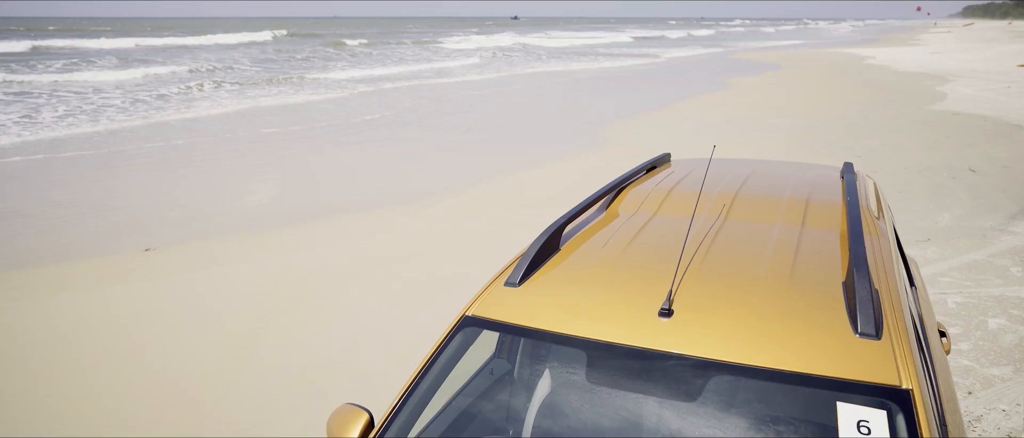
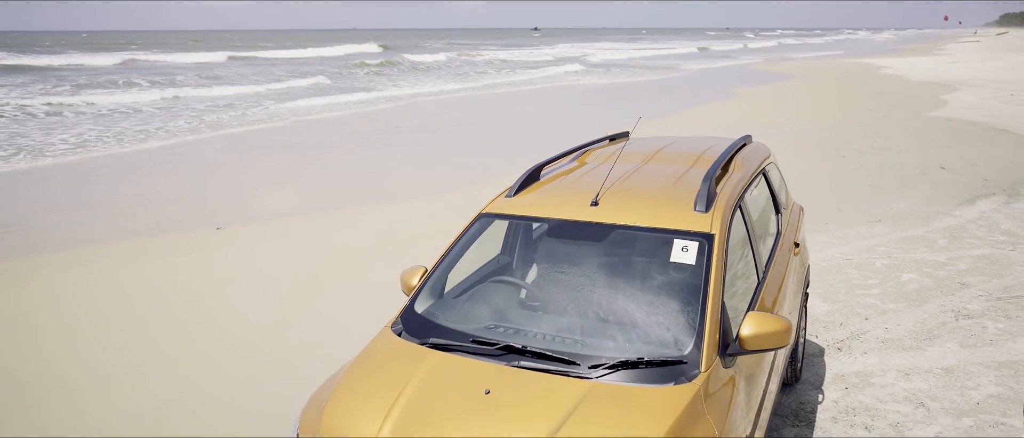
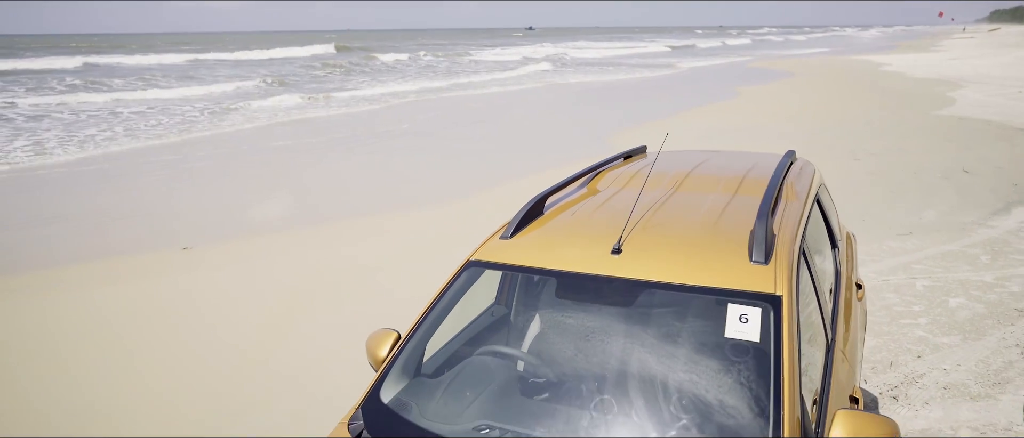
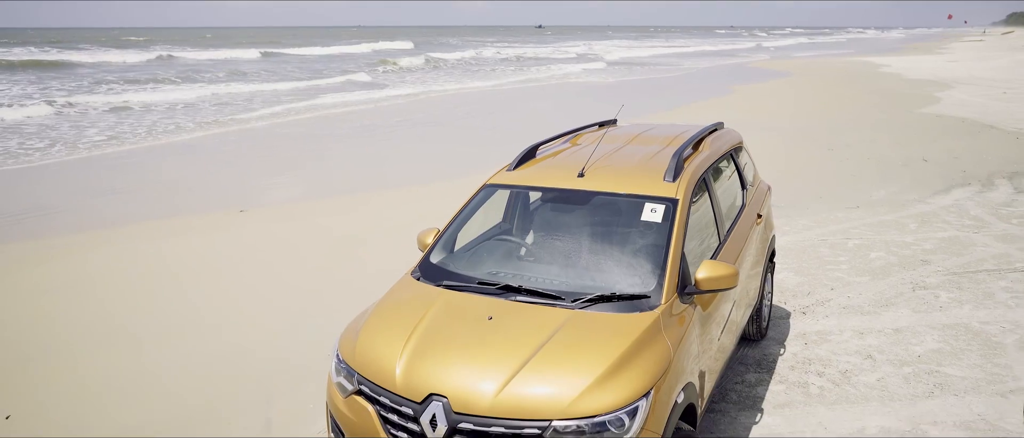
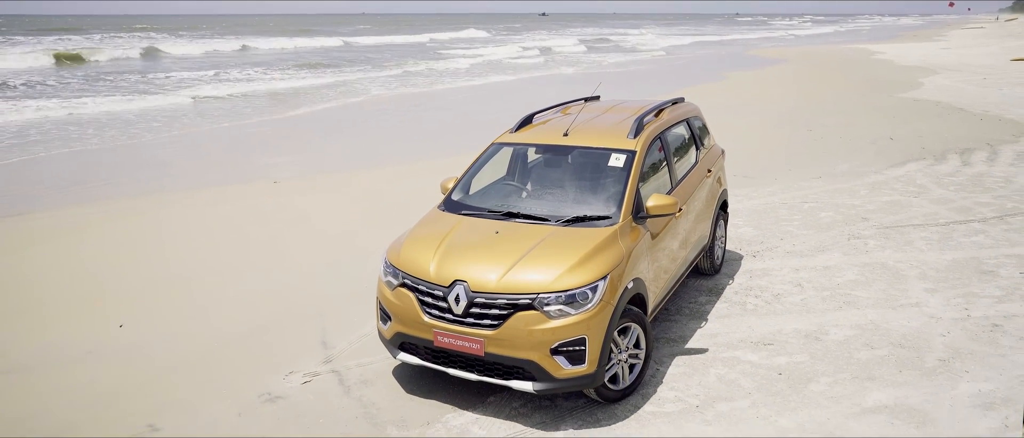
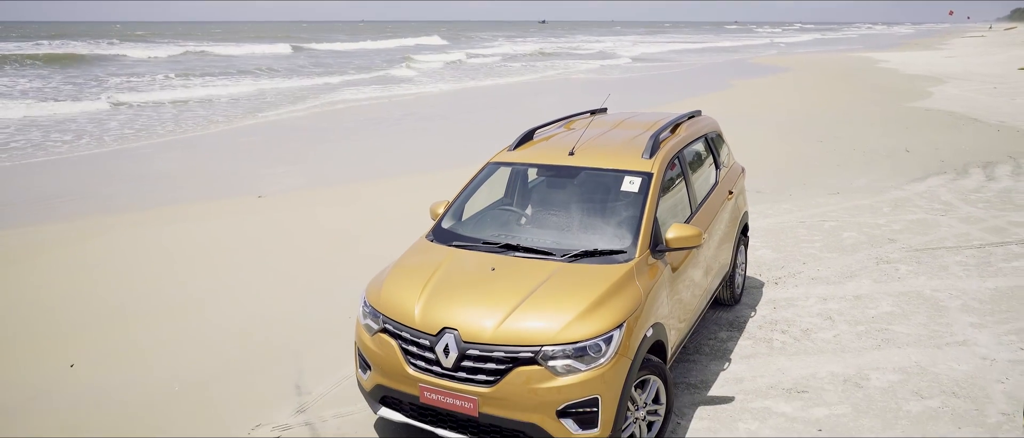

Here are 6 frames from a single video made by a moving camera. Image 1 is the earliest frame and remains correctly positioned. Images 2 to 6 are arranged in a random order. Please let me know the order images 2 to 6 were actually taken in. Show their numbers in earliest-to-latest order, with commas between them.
3, 2, 4, 6, 5
